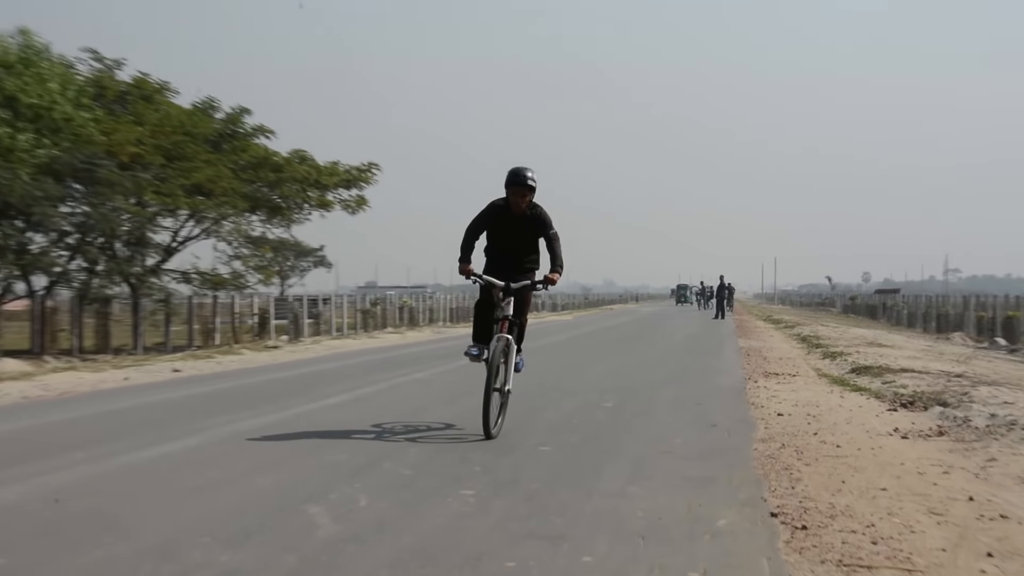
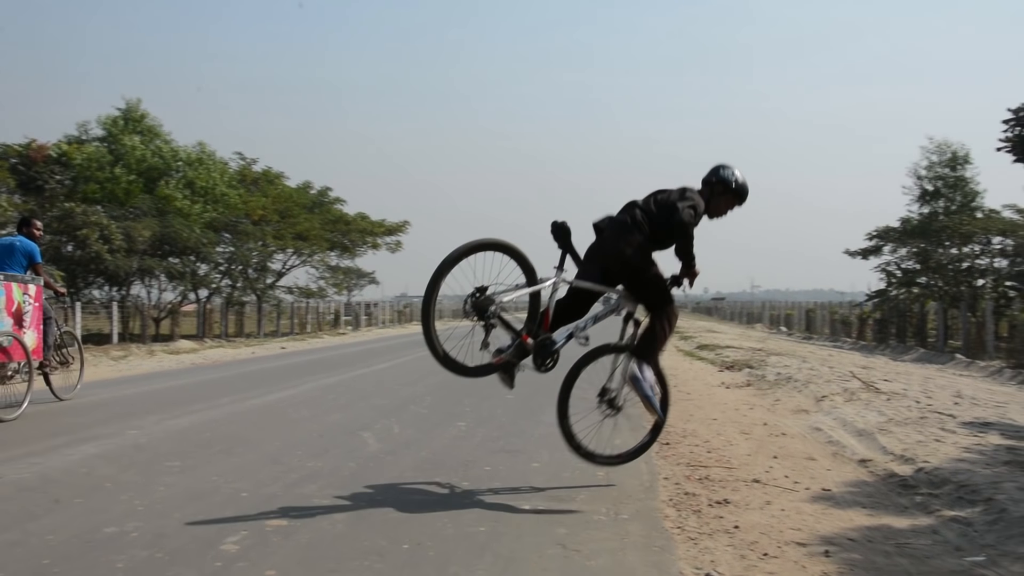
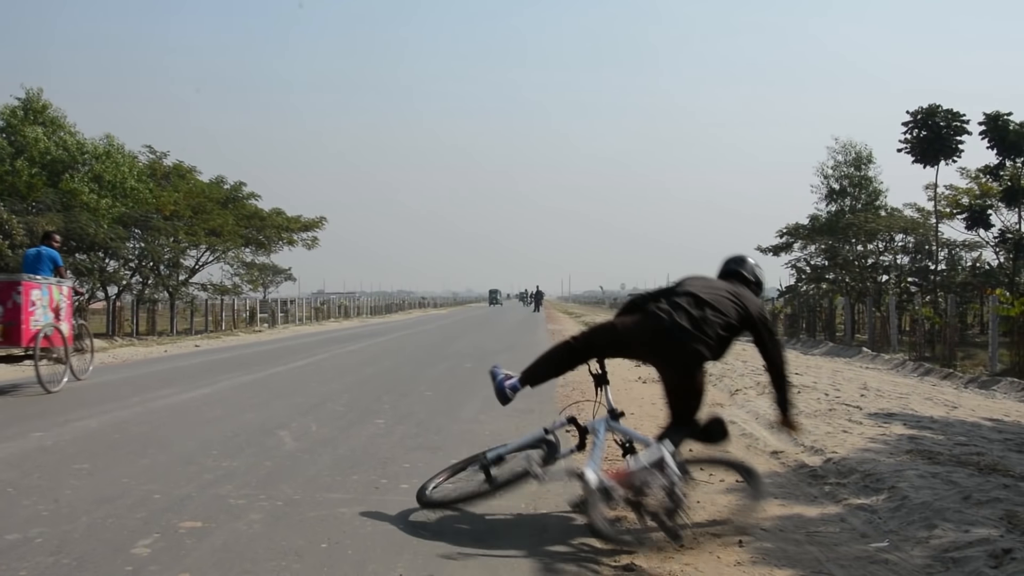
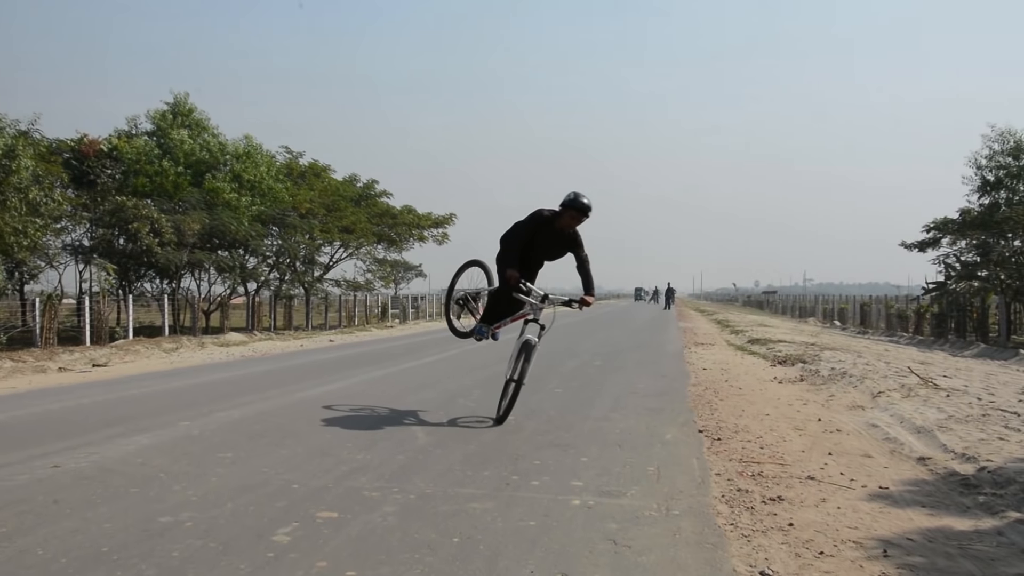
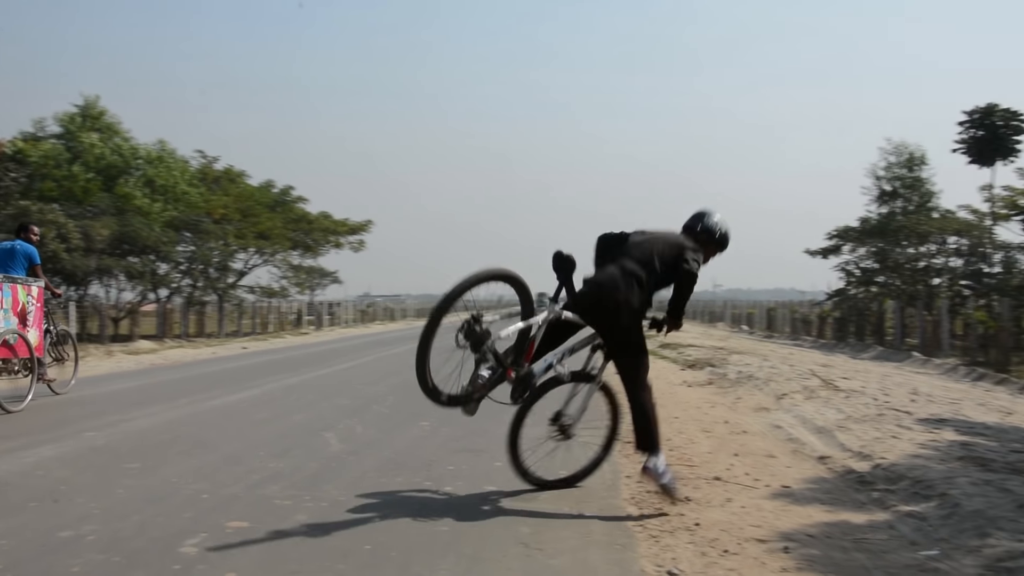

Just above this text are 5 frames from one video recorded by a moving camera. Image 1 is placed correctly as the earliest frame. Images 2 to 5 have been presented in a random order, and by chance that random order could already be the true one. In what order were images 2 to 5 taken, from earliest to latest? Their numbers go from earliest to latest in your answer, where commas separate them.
4, 2, 5, 3
